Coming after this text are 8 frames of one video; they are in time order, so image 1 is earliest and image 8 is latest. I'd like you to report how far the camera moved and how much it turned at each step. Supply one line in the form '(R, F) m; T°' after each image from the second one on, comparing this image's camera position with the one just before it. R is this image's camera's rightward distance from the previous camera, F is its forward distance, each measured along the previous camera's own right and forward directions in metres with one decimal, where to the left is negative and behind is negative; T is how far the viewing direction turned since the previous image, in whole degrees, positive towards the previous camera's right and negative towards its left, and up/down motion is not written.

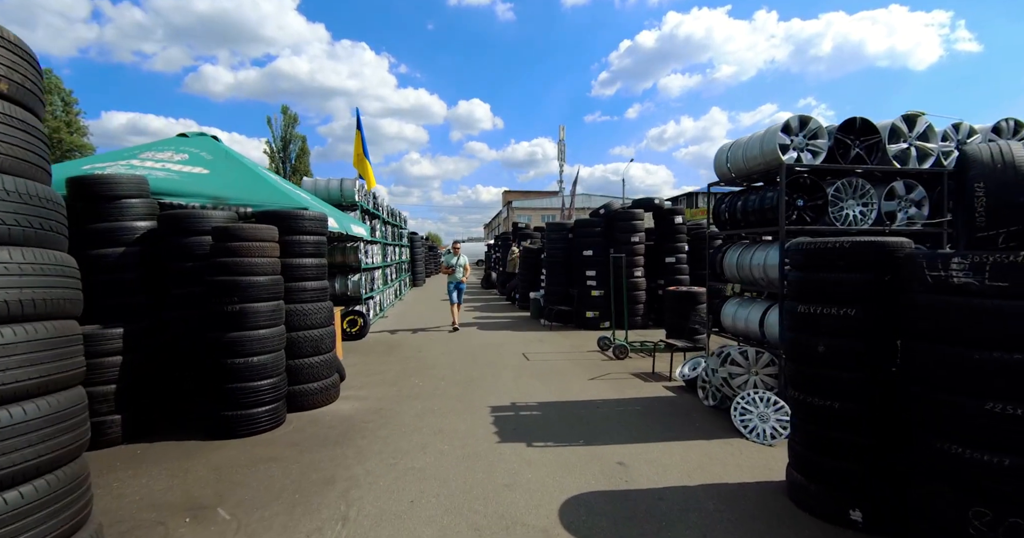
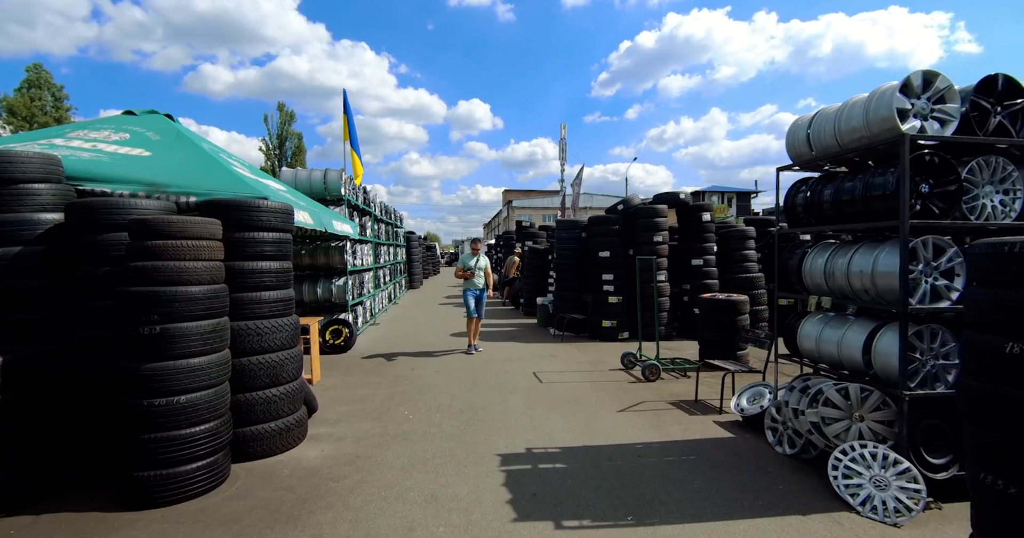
(-0.2, +1.3) m; 0°
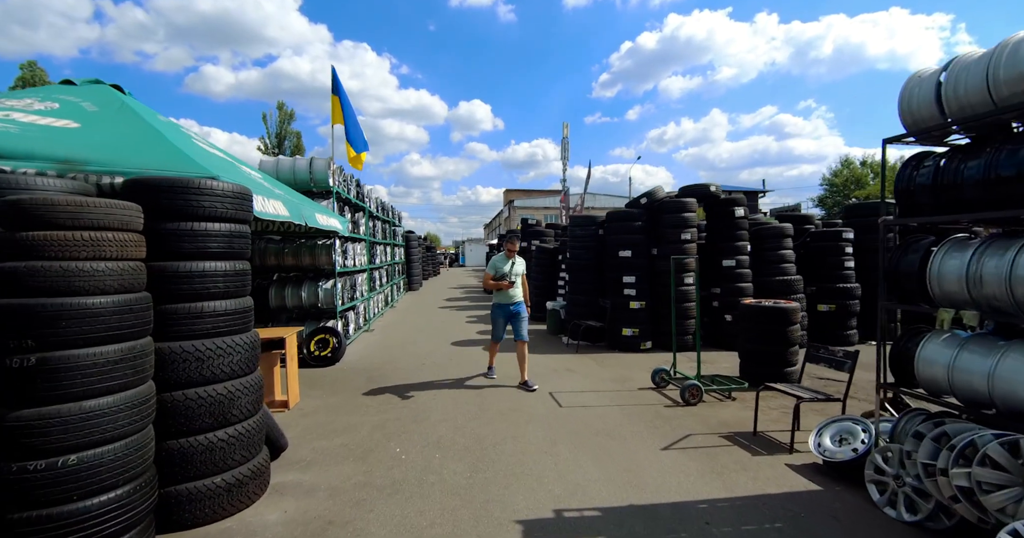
(-0.2, +1.1) m; 0°
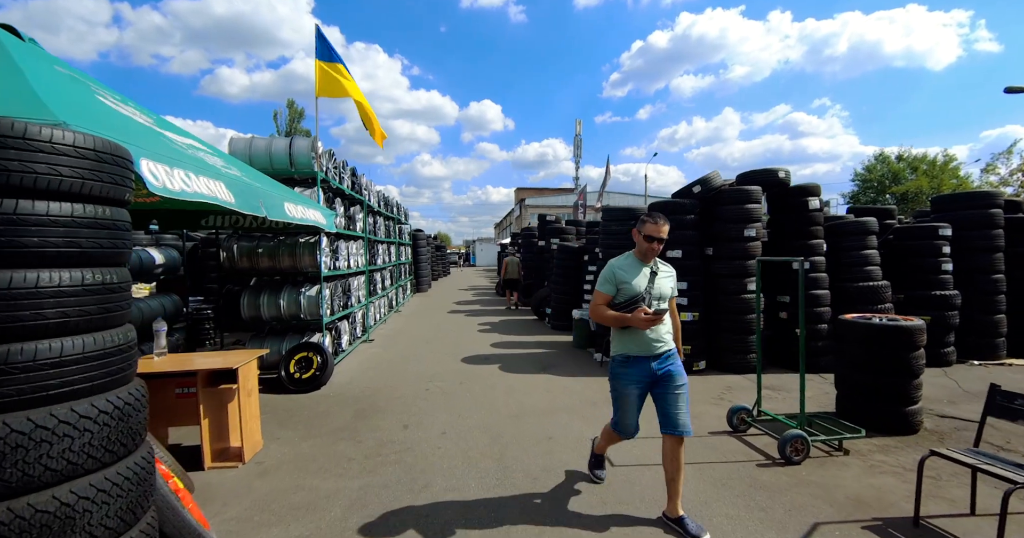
(-0.2, +1.6) m; -1°
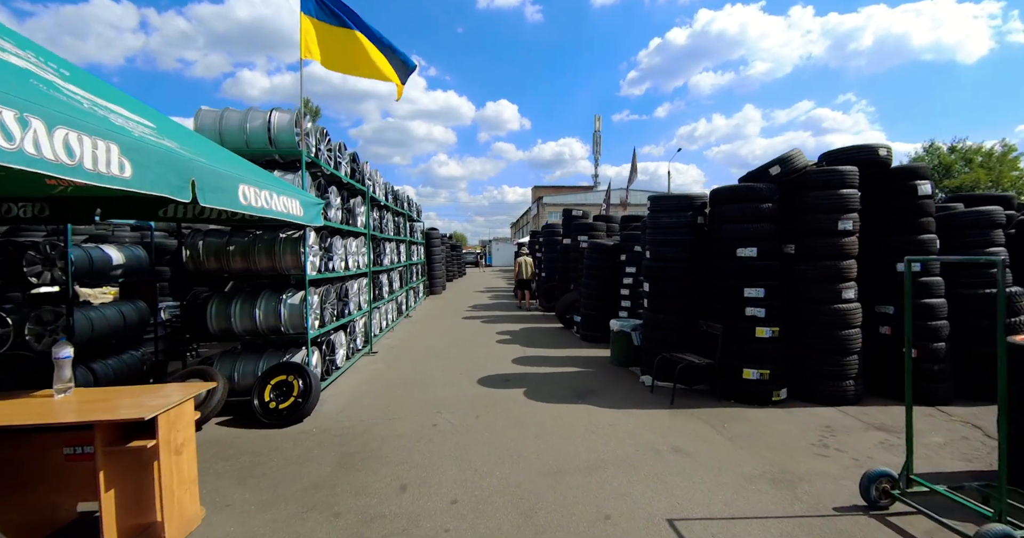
(-0.2, +1.4) m; -2°
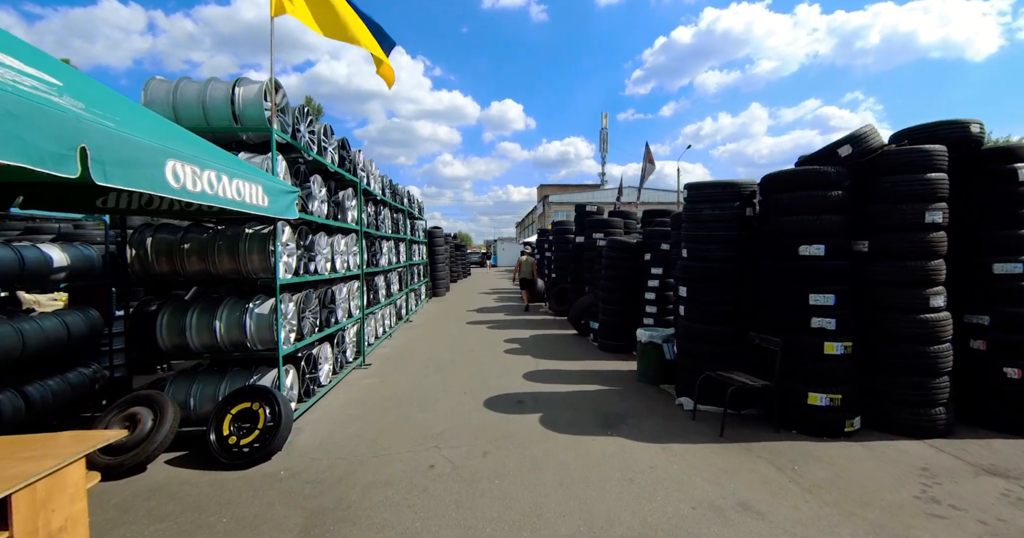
(-0.1, +1.0) m; -1°
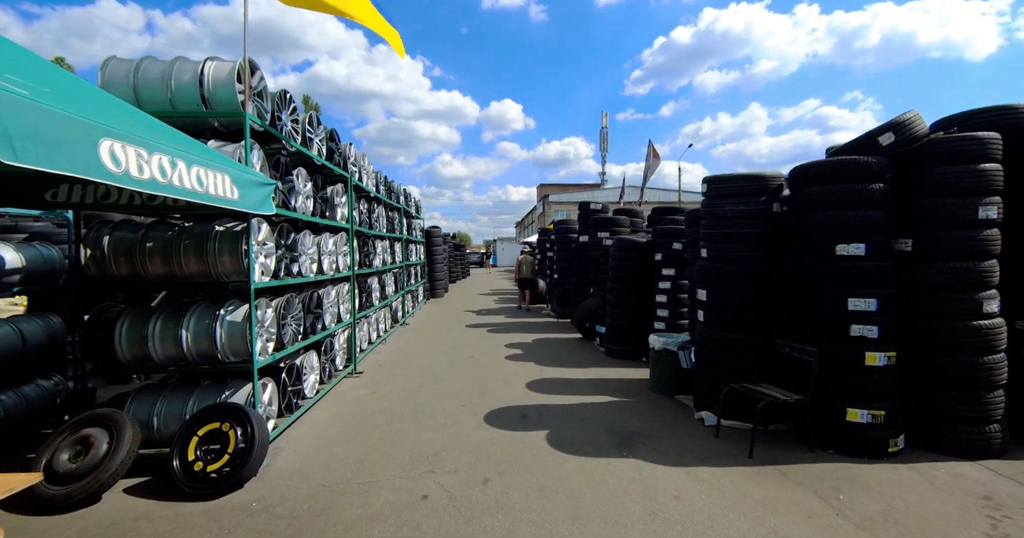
(0.0, +0.5) m; 0°
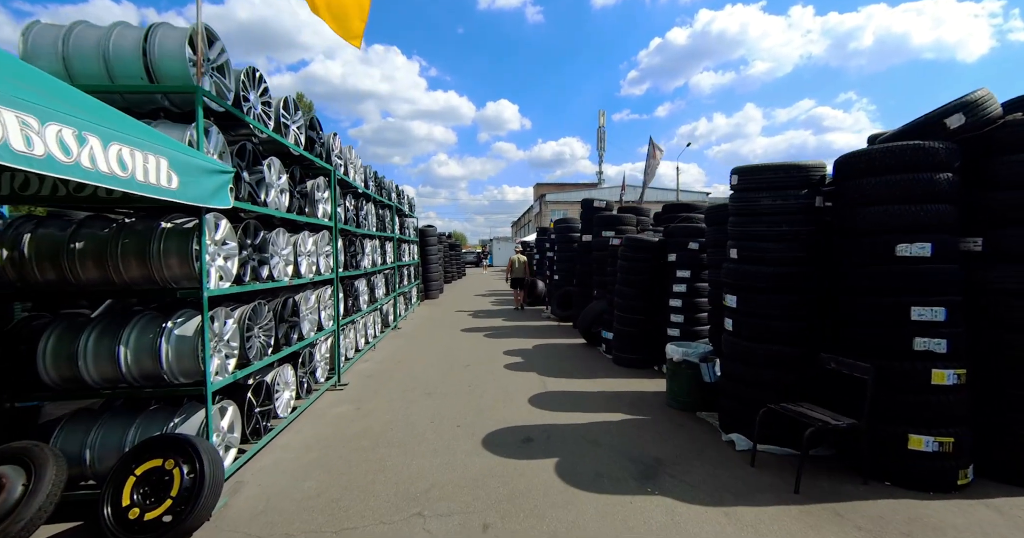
(-0.1, +0.6) m; 0°
